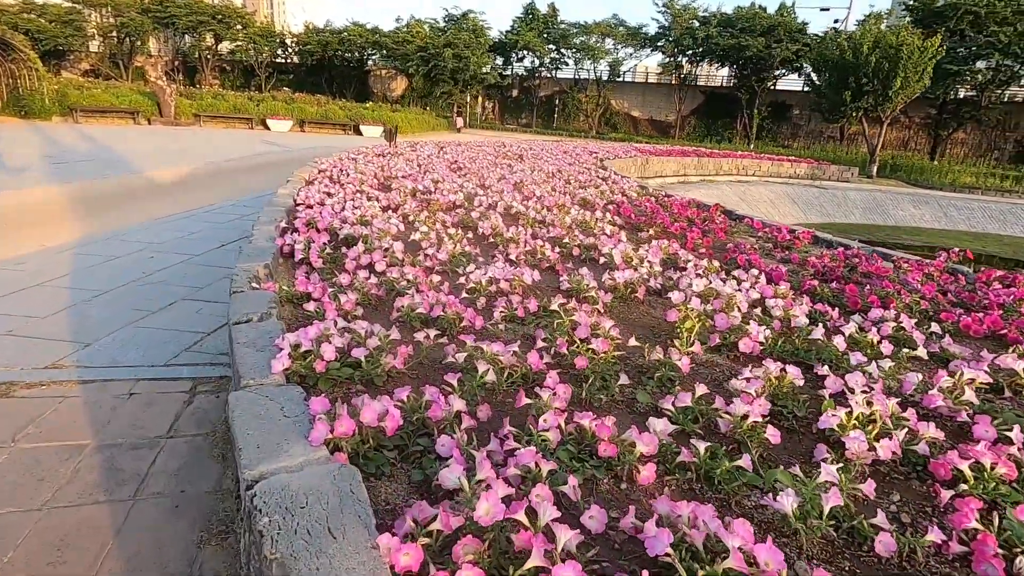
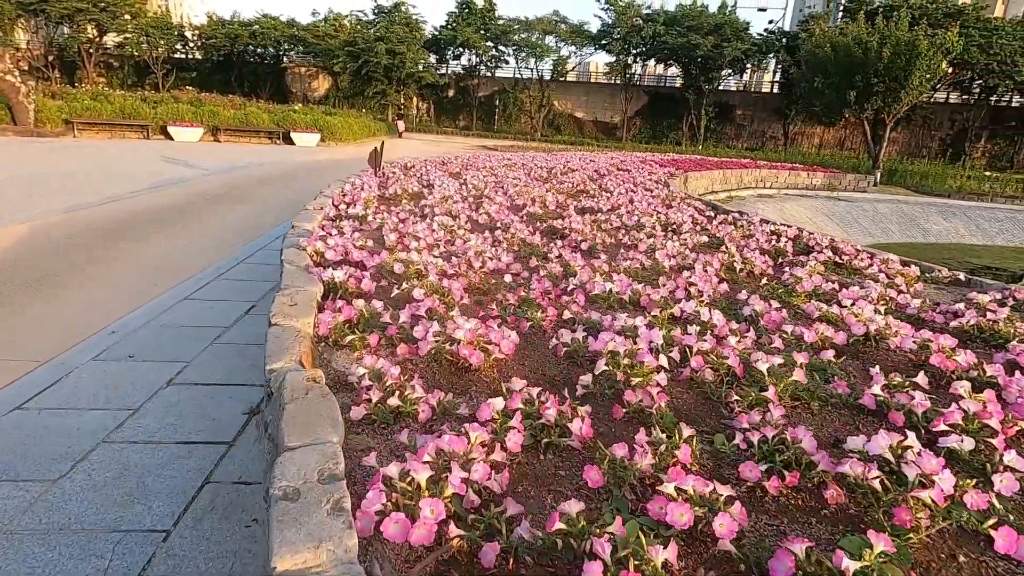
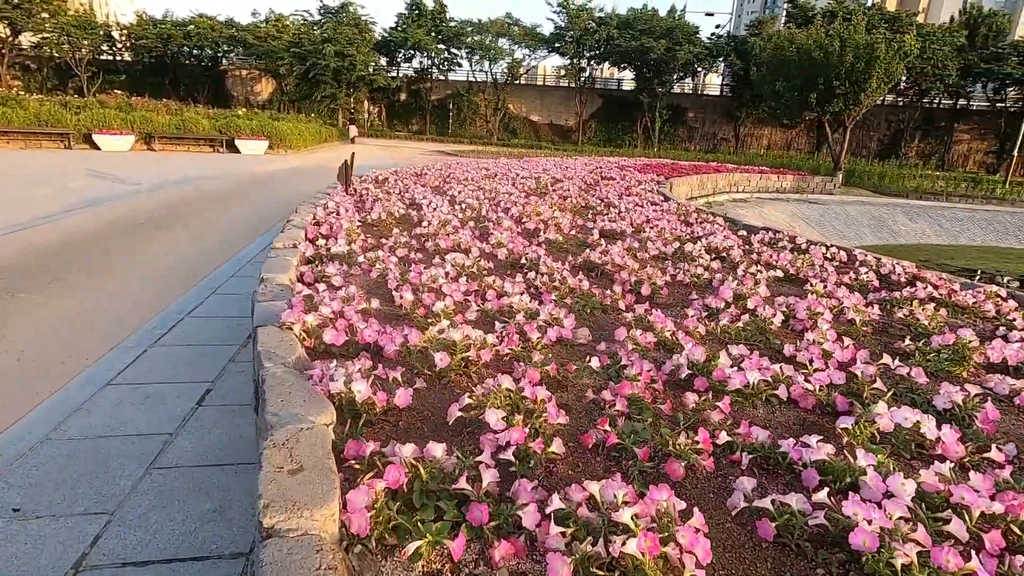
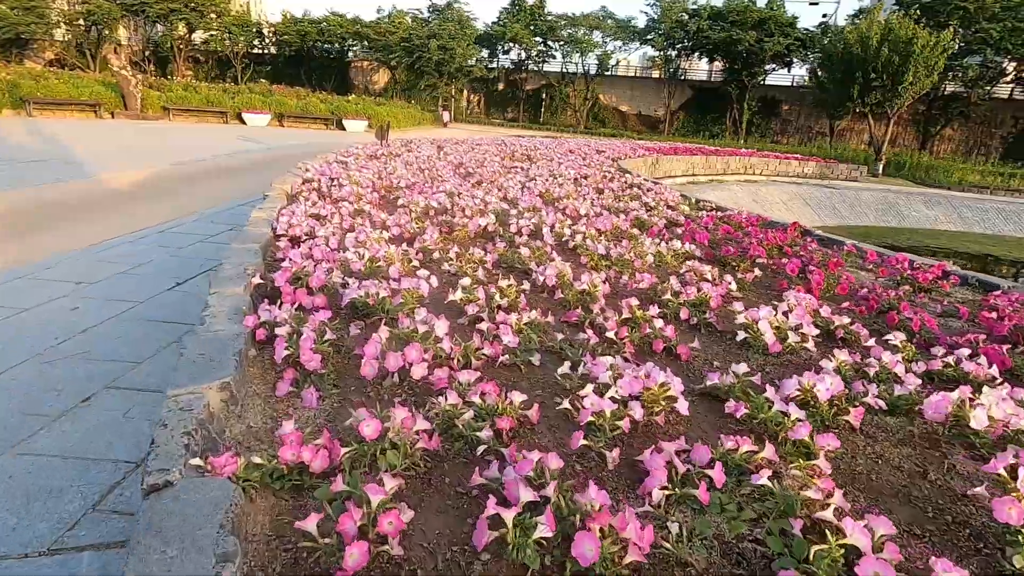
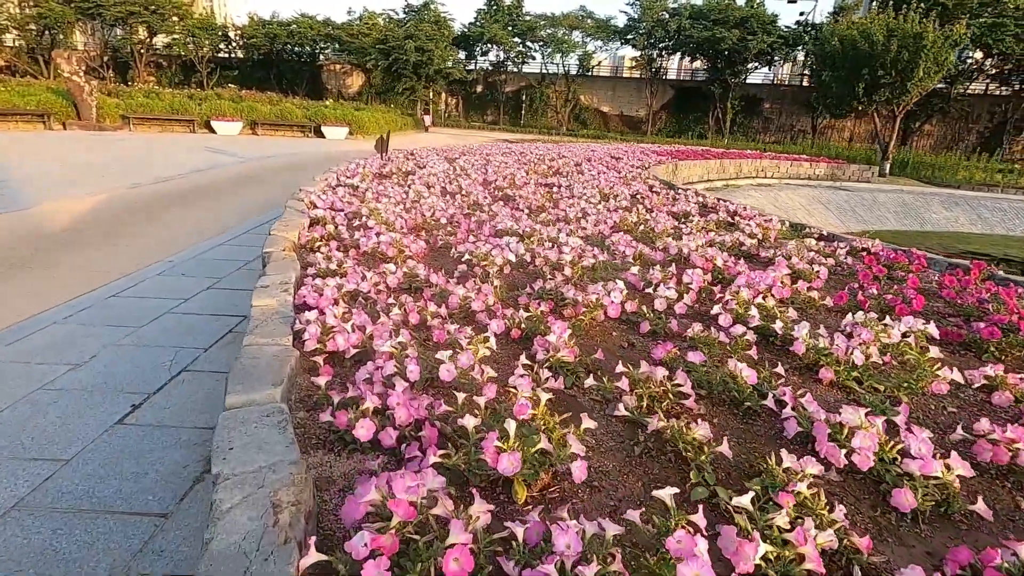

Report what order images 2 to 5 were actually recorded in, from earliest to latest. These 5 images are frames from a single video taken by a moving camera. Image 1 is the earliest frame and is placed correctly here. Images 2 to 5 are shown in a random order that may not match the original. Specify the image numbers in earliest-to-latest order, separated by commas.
4, 5, 2, 3
